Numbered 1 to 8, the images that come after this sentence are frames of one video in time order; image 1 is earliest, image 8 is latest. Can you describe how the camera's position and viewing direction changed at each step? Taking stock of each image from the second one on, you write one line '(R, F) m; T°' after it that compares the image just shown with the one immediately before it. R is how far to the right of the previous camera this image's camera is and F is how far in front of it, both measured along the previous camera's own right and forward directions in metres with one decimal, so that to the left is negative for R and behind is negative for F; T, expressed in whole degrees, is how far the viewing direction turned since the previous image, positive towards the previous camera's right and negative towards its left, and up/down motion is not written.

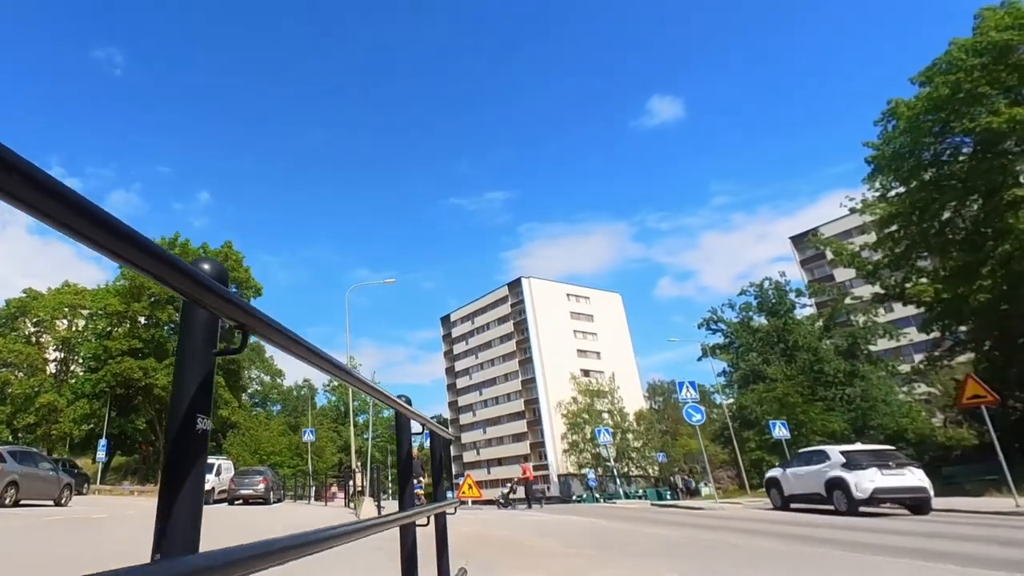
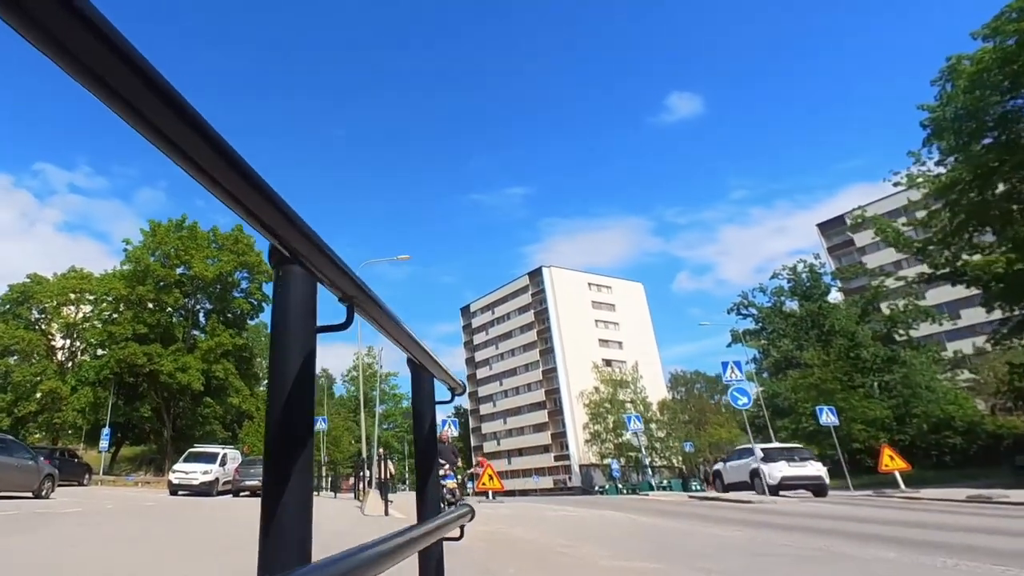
(-0.1, +1.7) m; -2°
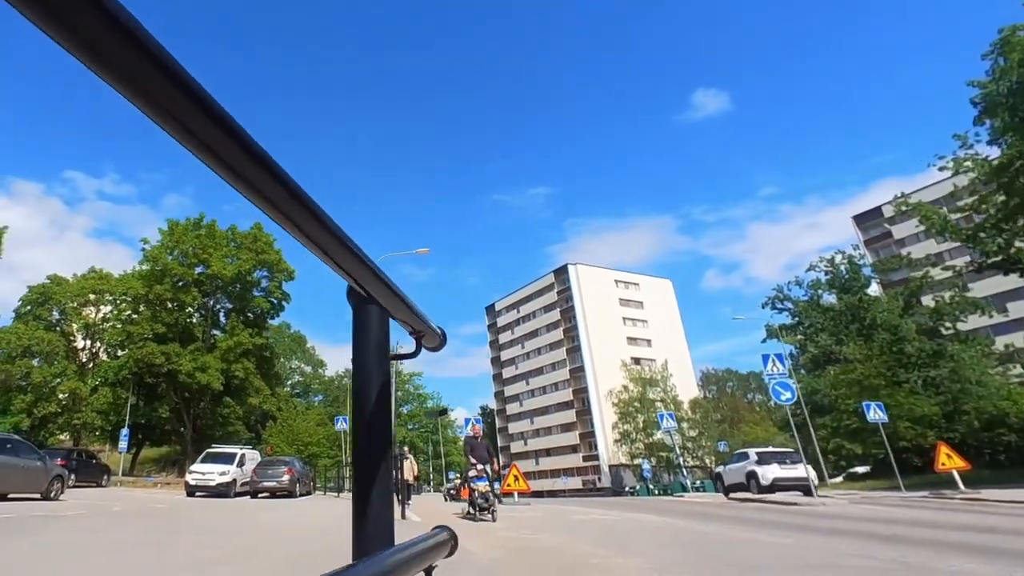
(+0.1, +1.1) m; -2°
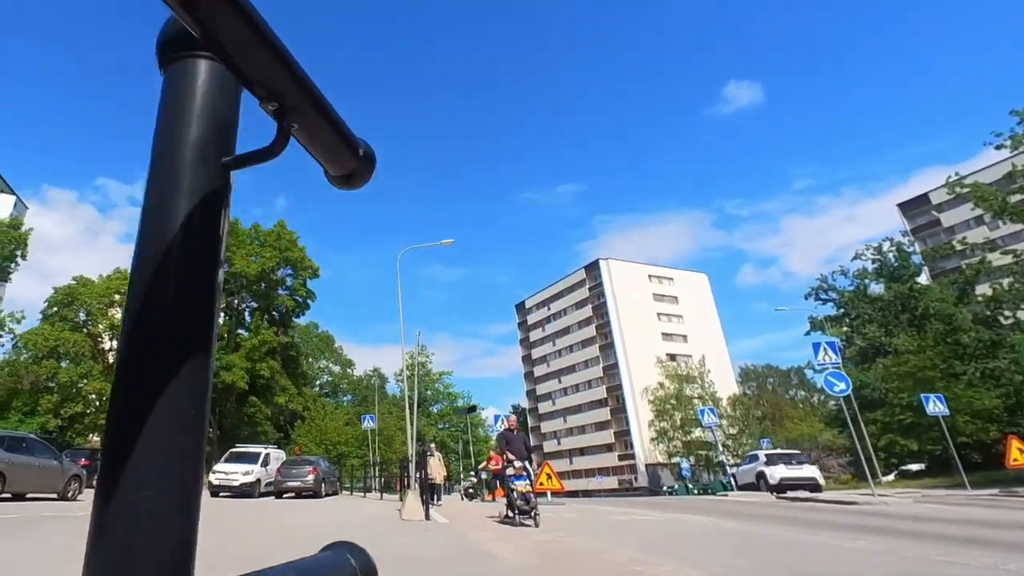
(+0.1, +1.1) m; -3°
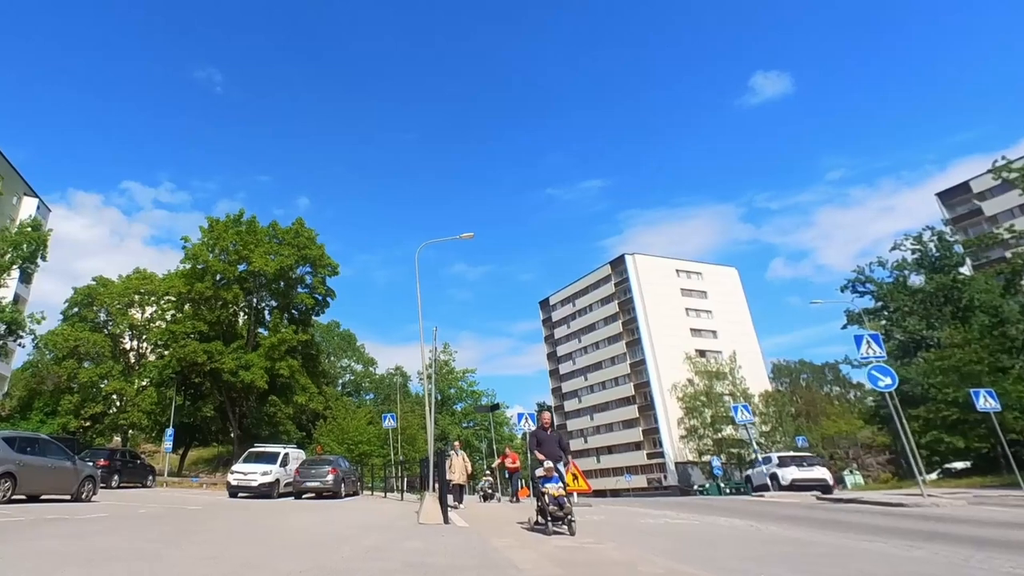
(+0.1, +0.8) m; -2°
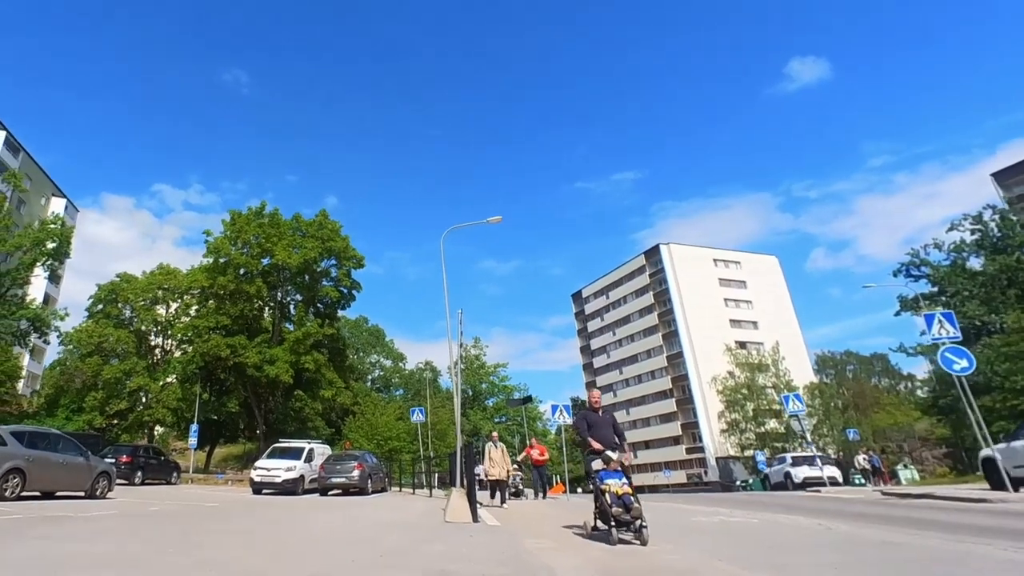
(0.0, +1.2) m; -3°
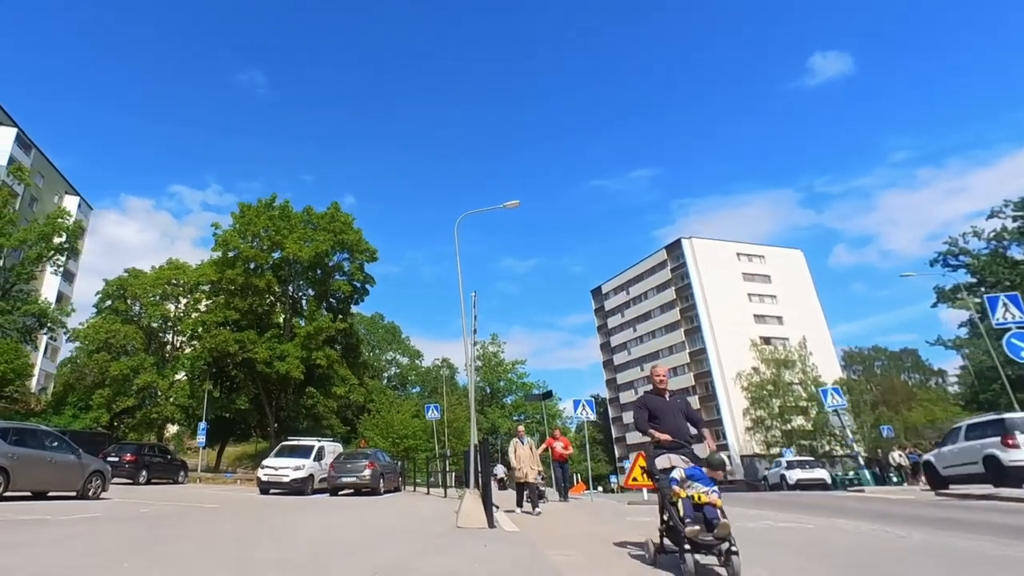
(0.0, +1.1) m; -2°
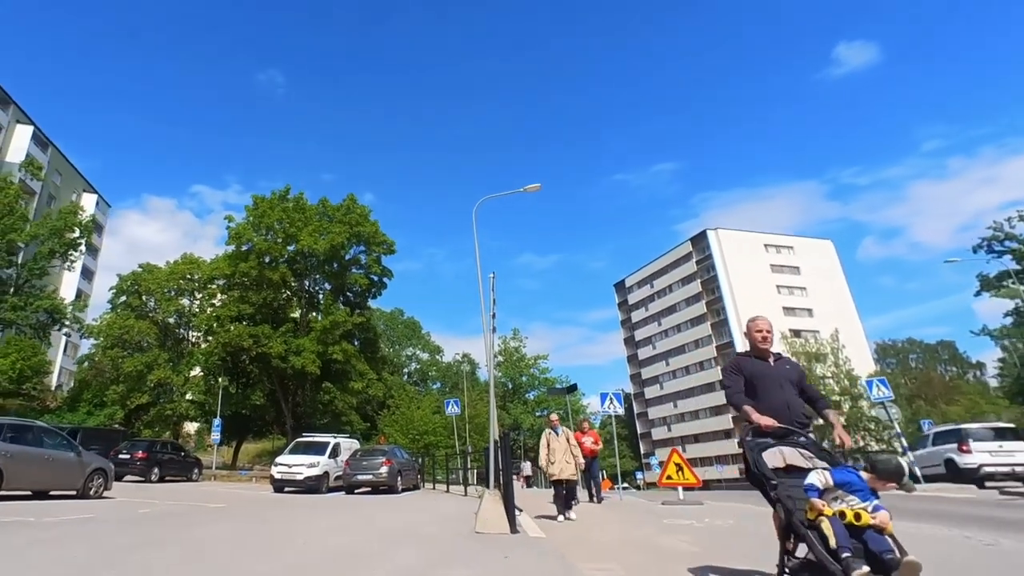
(0.0, +0.9) m; -2°
